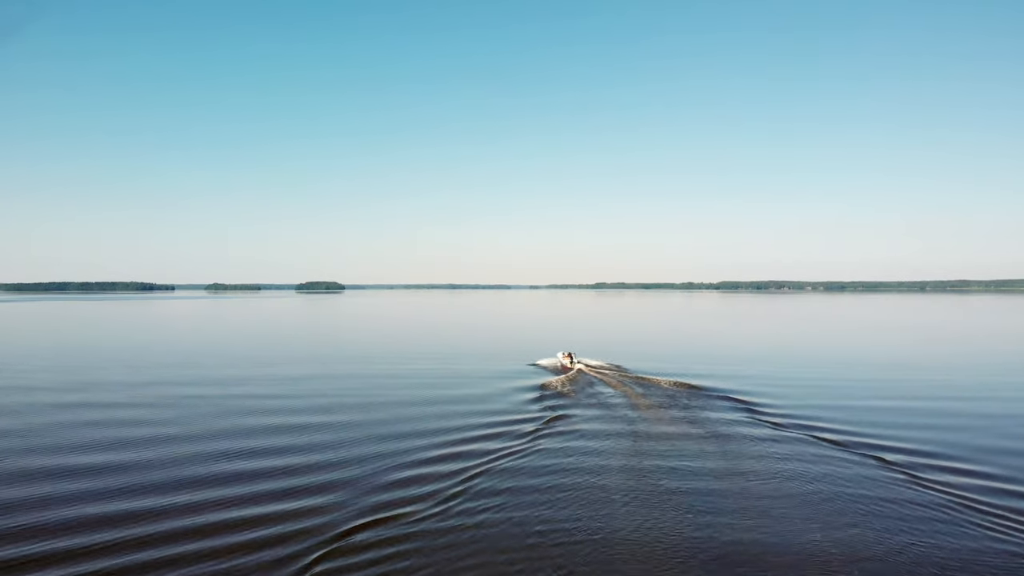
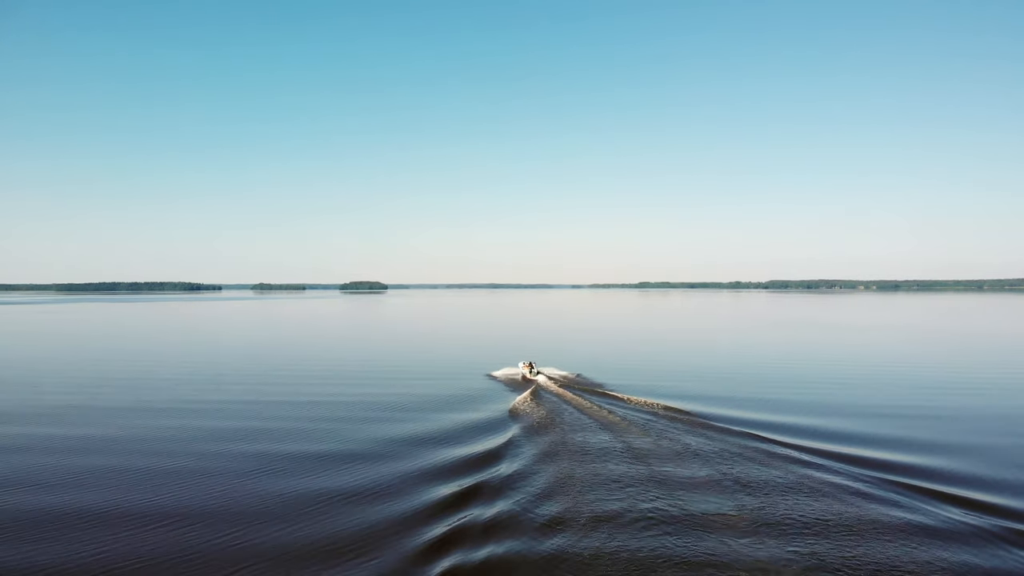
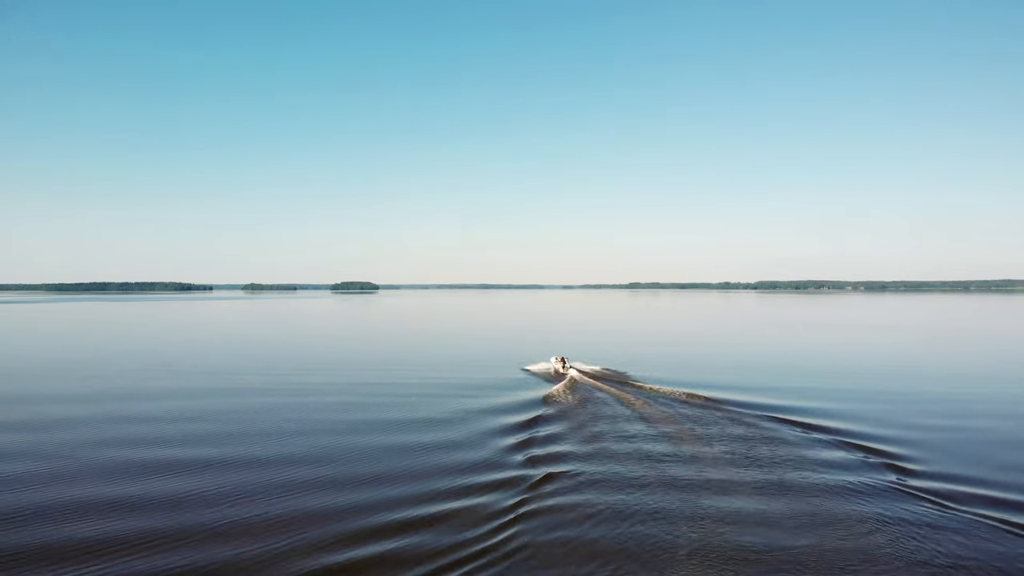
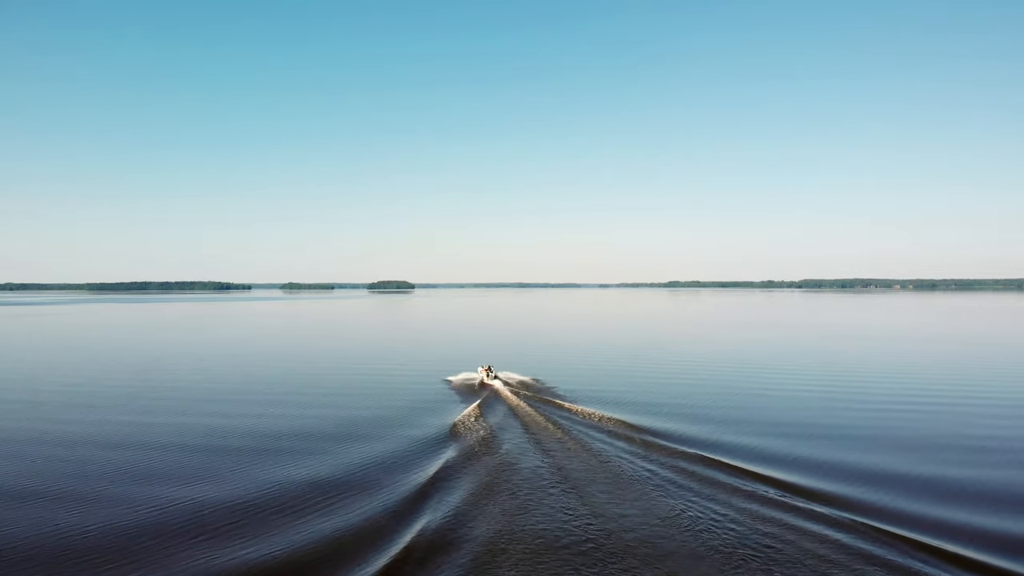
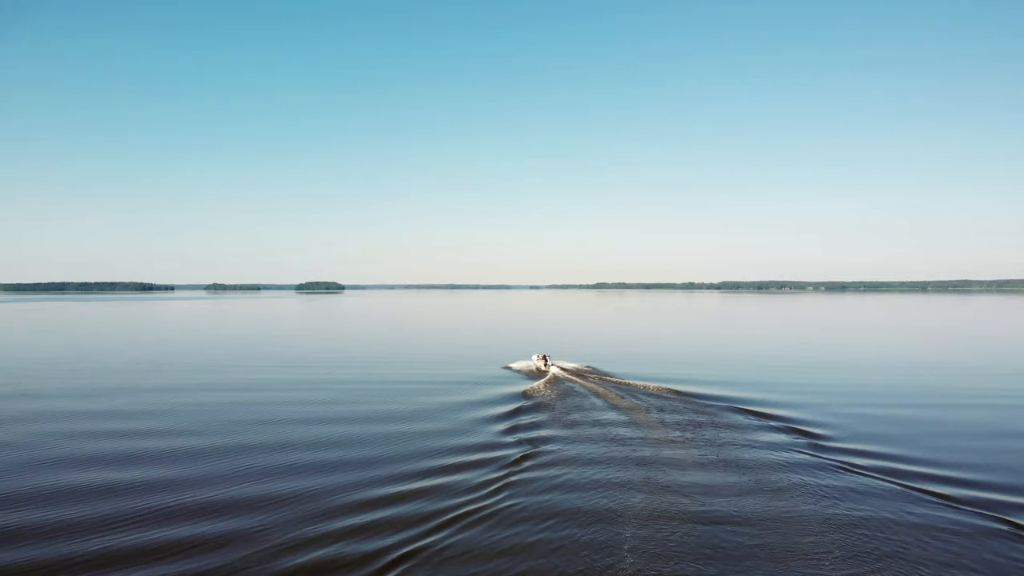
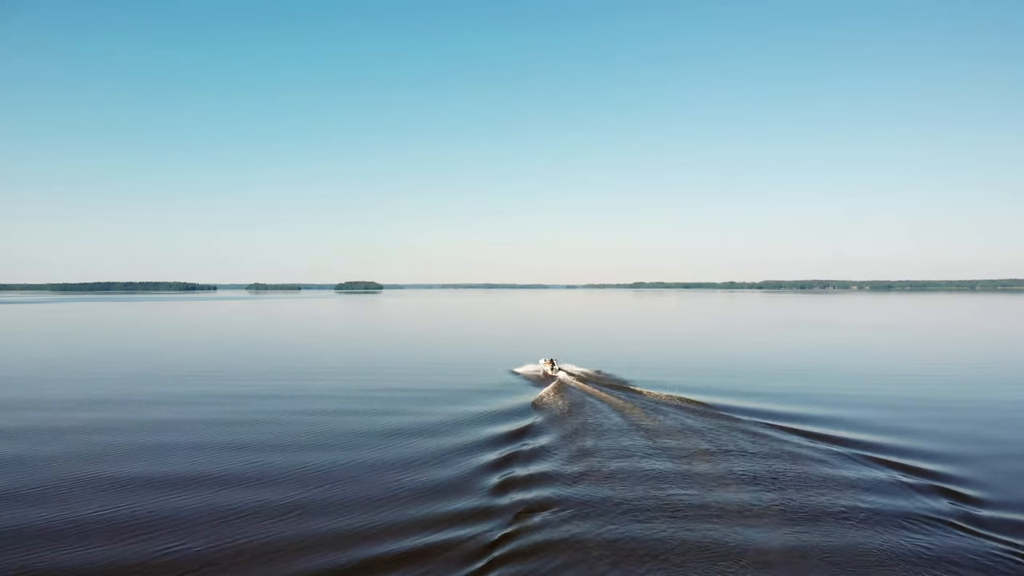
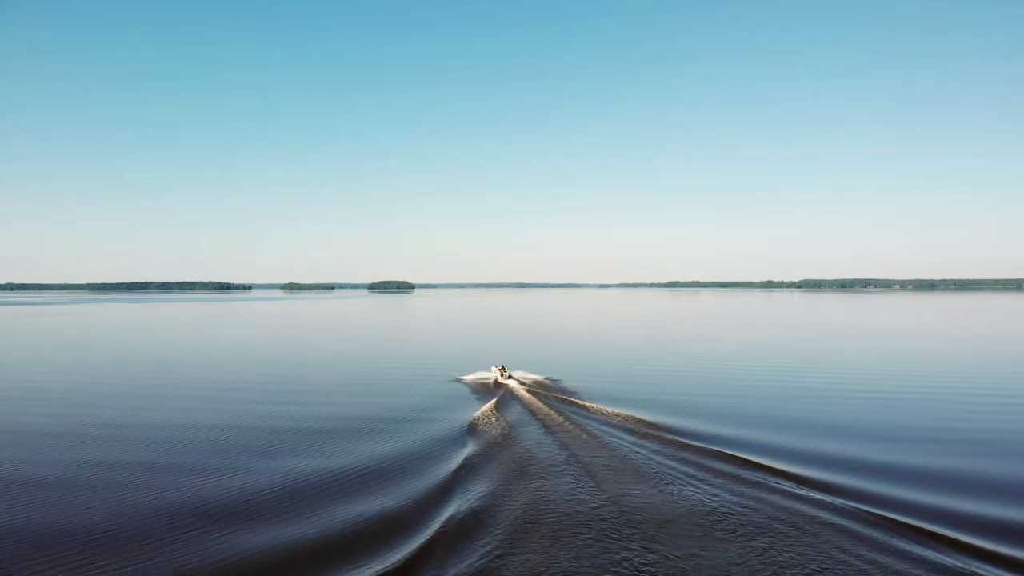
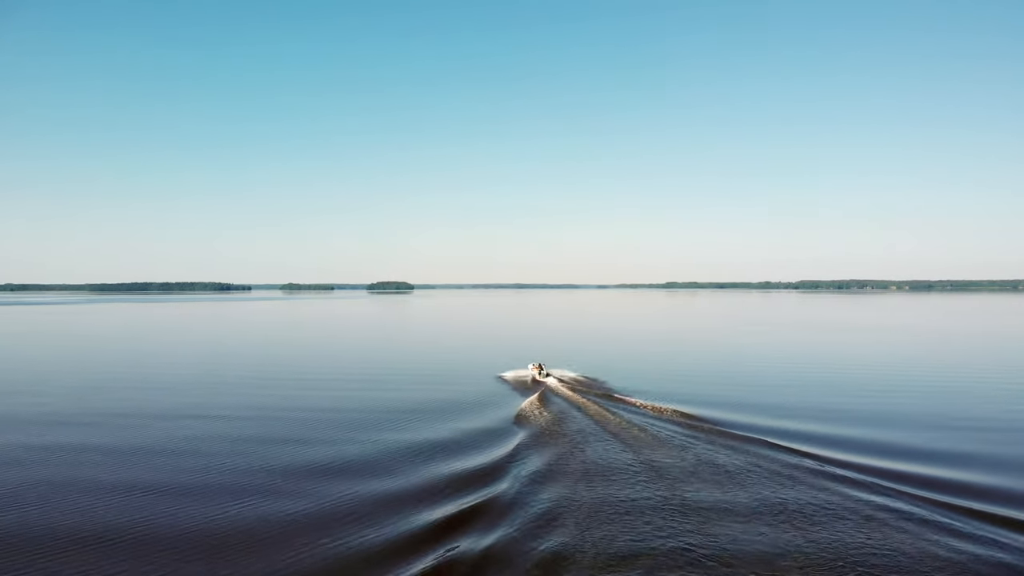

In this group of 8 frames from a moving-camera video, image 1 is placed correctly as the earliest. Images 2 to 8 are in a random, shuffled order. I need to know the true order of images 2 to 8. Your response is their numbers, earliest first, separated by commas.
5, 3, 6, 2, 8, 7, 4
